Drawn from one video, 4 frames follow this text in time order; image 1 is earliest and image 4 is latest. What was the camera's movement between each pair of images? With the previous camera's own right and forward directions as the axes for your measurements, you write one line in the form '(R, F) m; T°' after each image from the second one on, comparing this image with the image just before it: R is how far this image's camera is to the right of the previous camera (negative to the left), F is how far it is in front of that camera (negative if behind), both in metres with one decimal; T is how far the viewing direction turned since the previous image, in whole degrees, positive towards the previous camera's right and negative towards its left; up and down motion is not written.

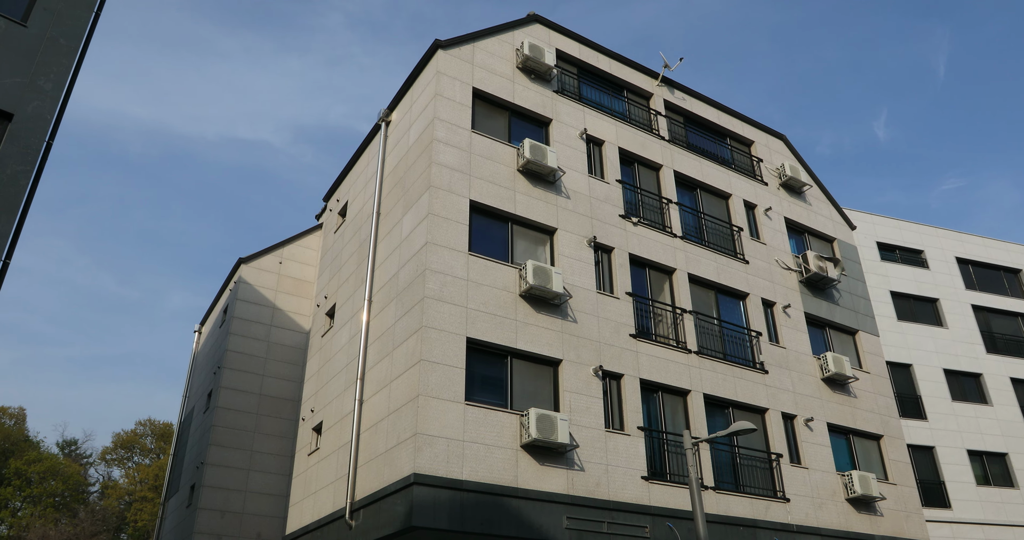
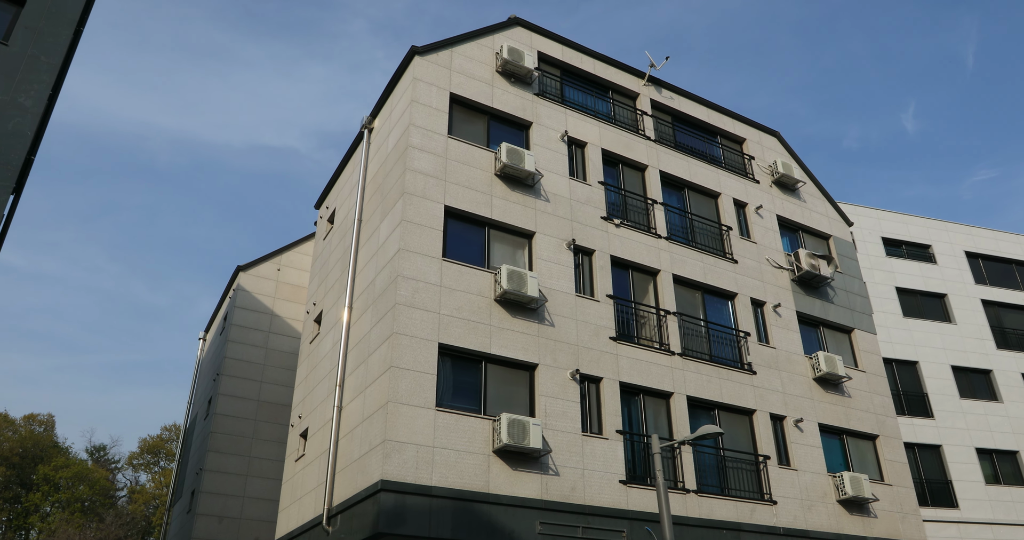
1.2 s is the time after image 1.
(+1.2, 0.0) m; -2°
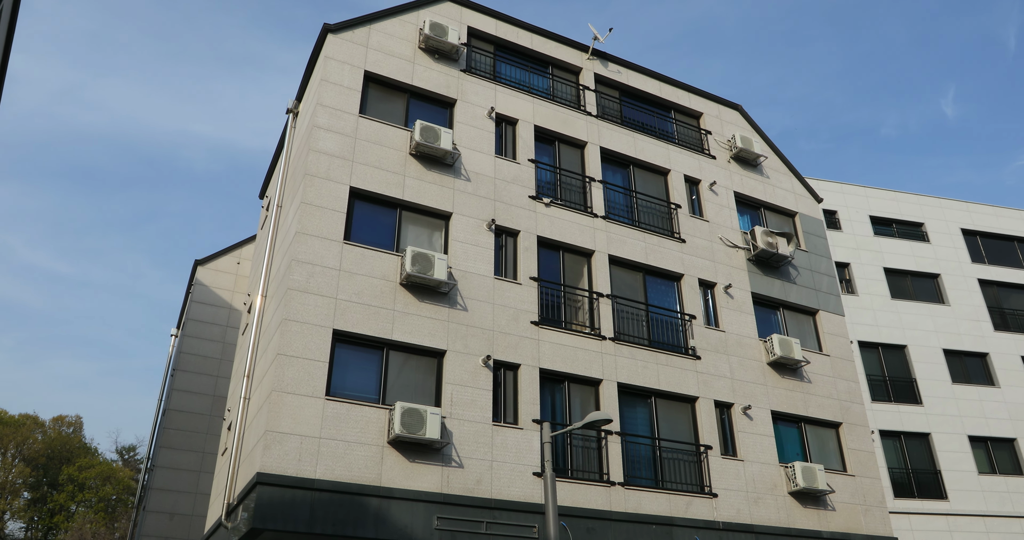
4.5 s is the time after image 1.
(+2.8, +1.0) m; -3°
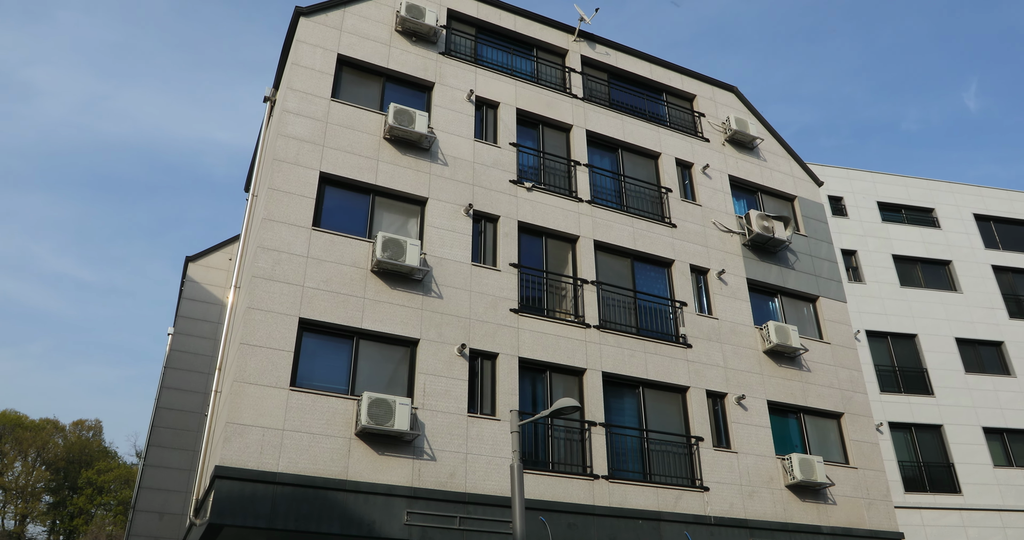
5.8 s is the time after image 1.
(+0.9, +0.6) m; -2°
